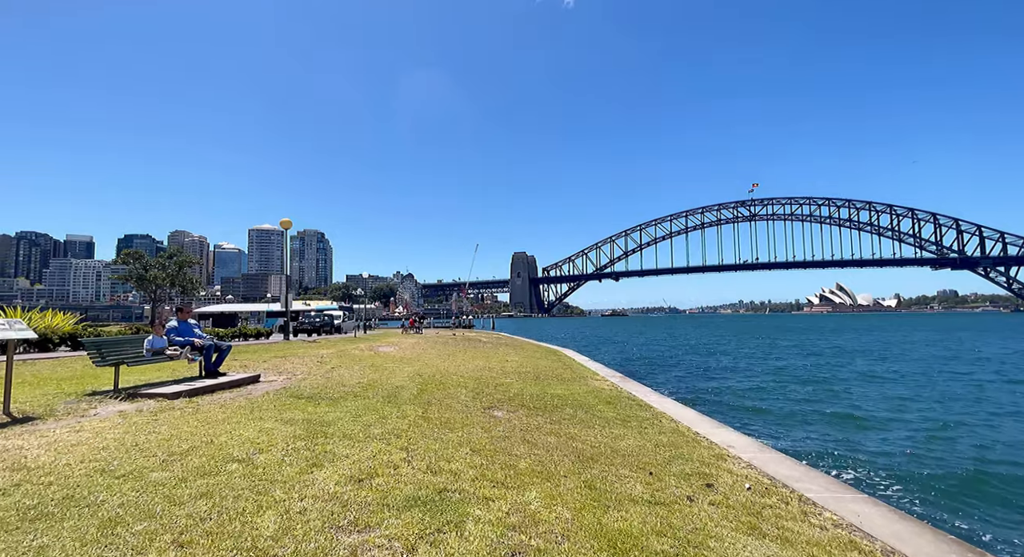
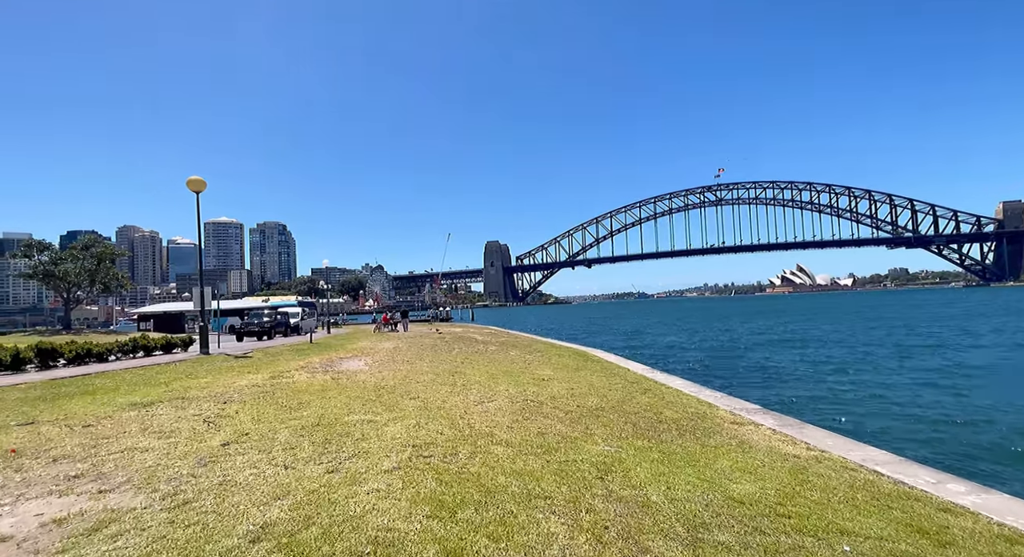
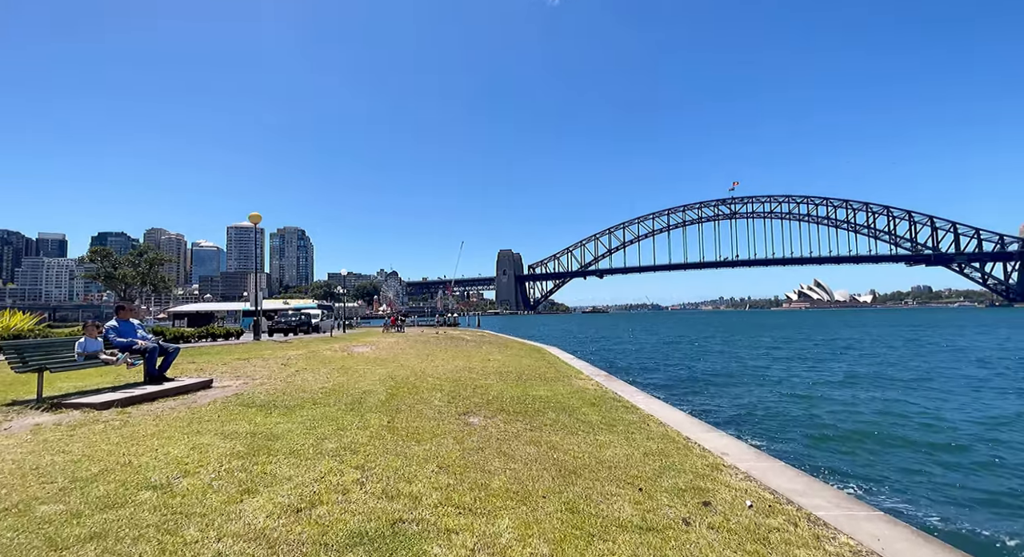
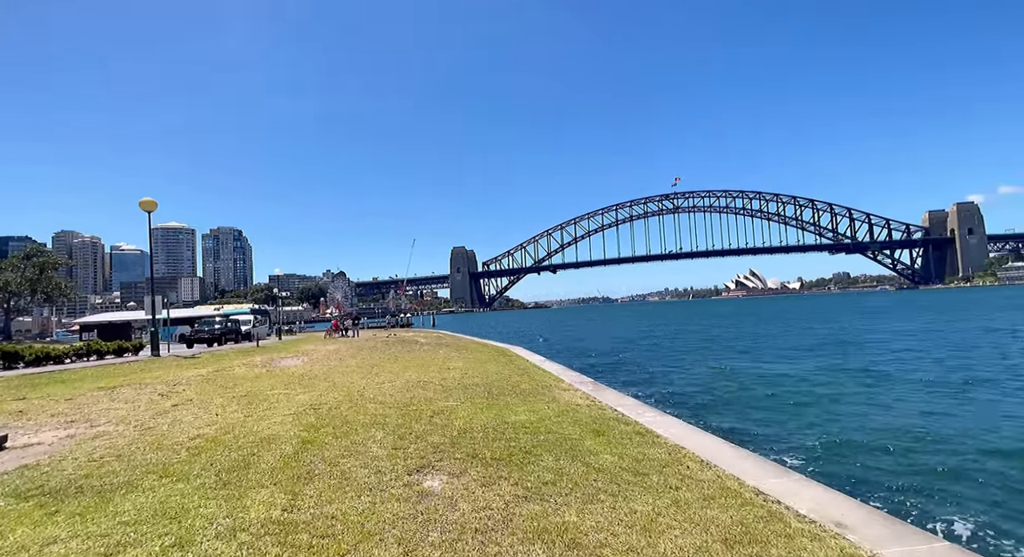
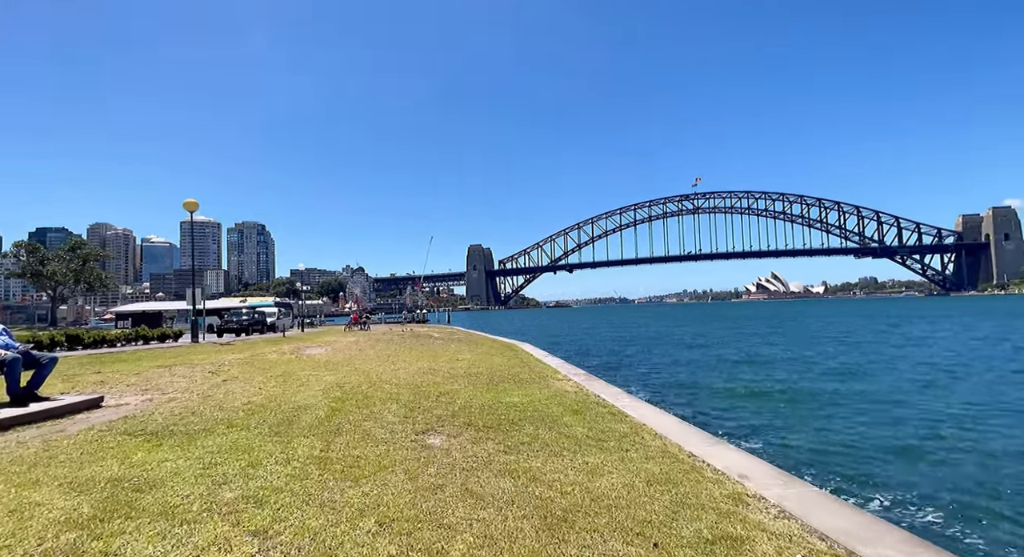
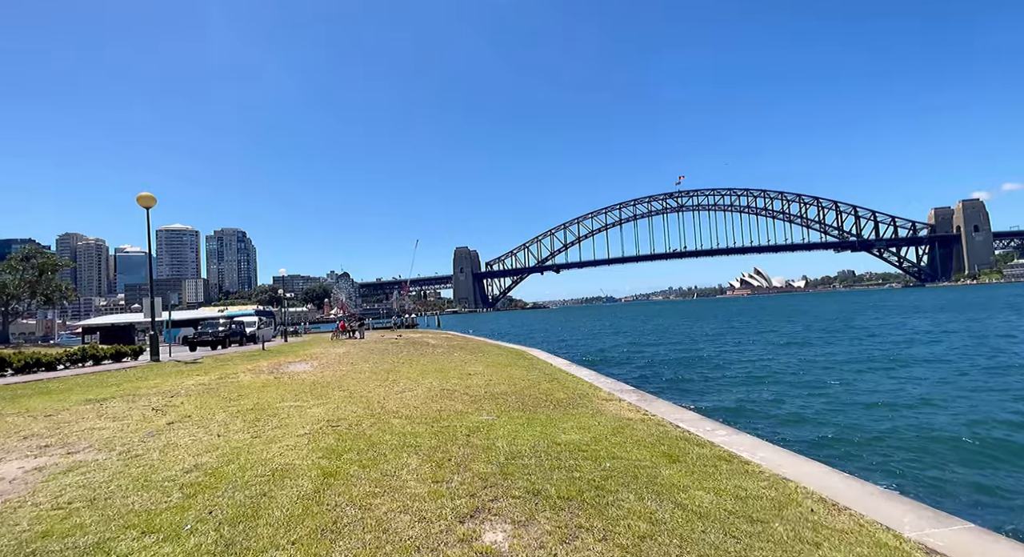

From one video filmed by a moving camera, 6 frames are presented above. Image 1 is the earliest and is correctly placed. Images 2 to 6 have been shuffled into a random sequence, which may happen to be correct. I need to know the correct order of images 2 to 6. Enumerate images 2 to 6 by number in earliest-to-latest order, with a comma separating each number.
3, 5, 4, 6, 2
